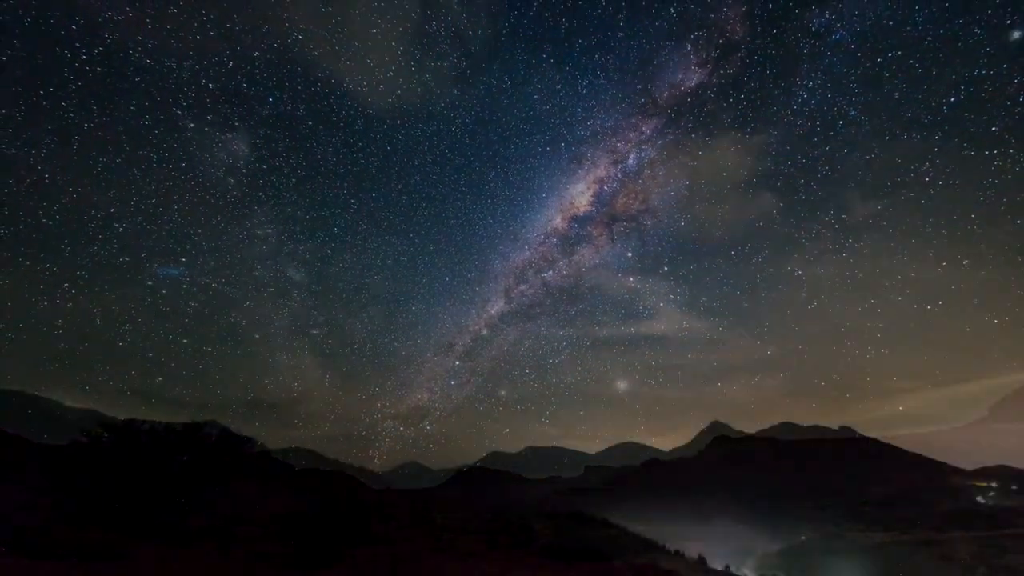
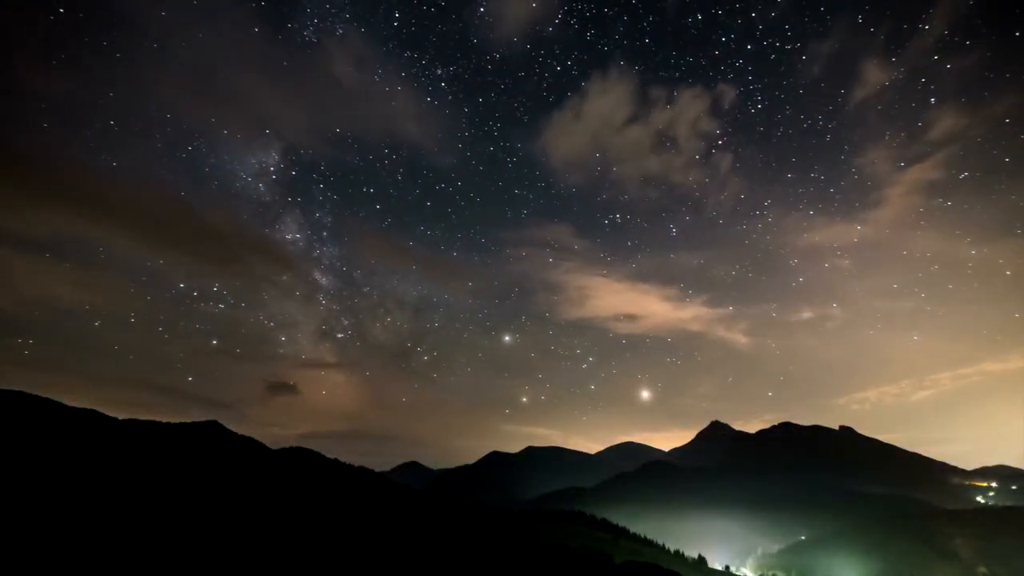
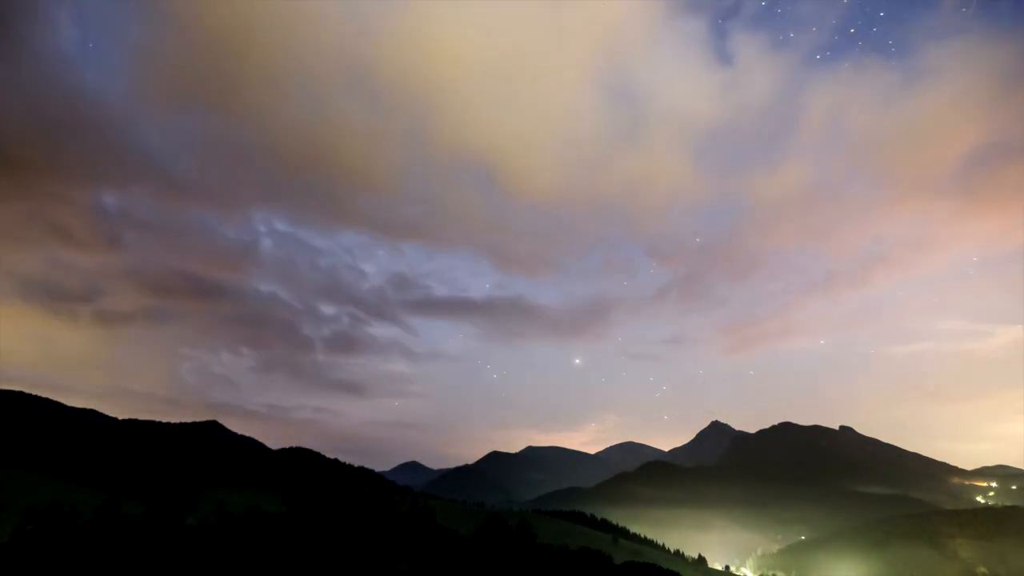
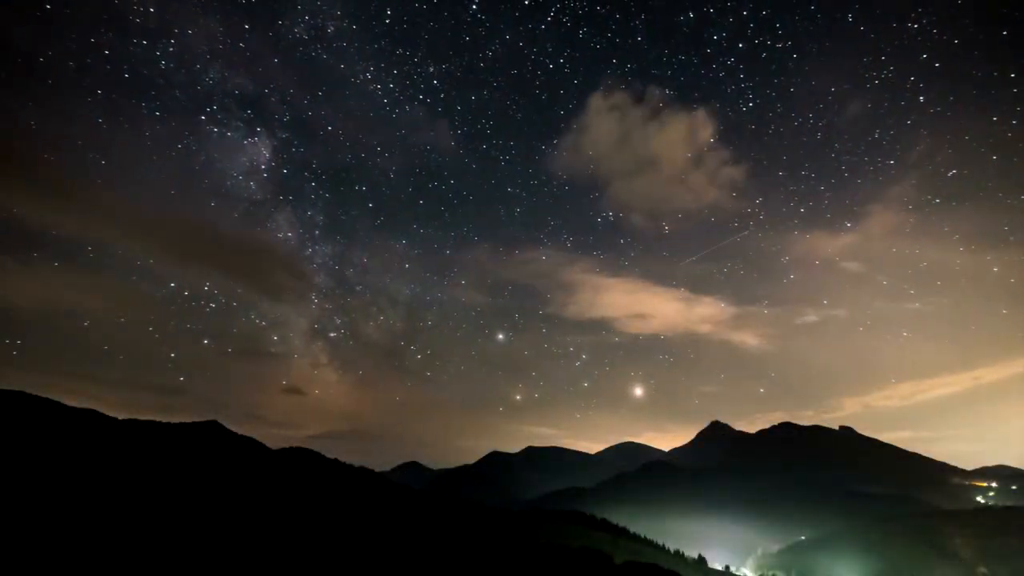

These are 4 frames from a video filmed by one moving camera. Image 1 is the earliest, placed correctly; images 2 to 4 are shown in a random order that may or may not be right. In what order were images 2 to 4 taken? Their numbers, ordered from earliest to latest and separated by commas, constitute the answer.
4, 2, 3
